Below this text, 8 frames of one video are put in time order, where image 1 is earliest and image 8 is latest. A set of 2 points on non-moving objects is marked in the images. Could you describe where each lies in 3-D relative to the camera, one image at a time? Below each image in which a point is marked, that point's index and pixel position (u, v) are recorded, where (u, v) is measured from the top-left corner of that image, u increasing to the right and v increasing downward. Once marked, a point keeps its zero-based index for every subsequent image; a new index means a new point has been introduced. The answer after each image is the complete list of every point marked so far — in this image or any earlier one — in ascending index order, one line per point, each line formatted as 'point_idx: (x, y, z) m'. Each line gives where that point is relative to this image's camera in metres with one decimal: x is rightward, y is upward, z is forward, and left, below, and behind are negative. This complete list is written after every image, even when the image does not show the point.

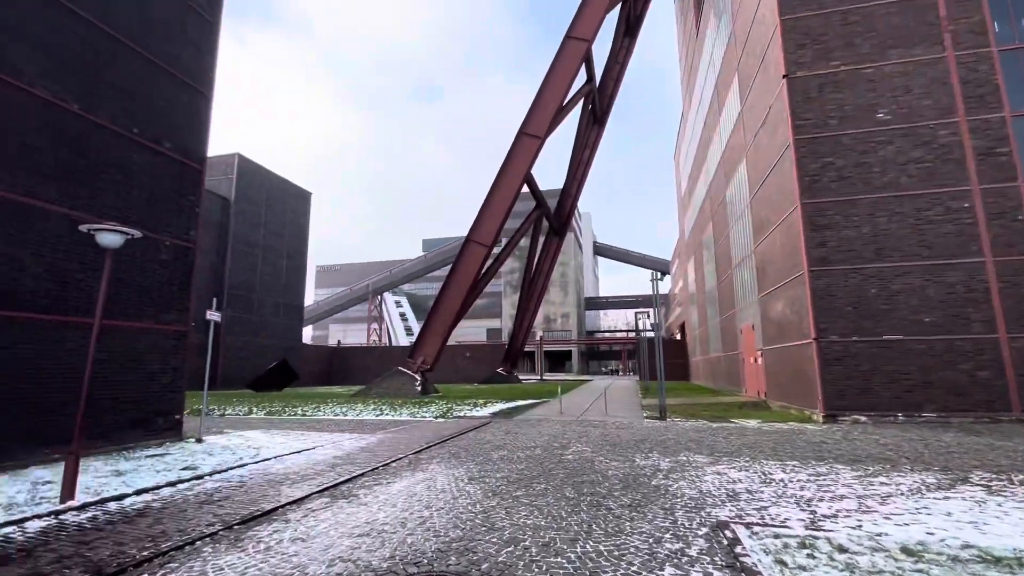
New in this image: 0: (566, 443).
0: (+1.1, -3.3, +10.3) m
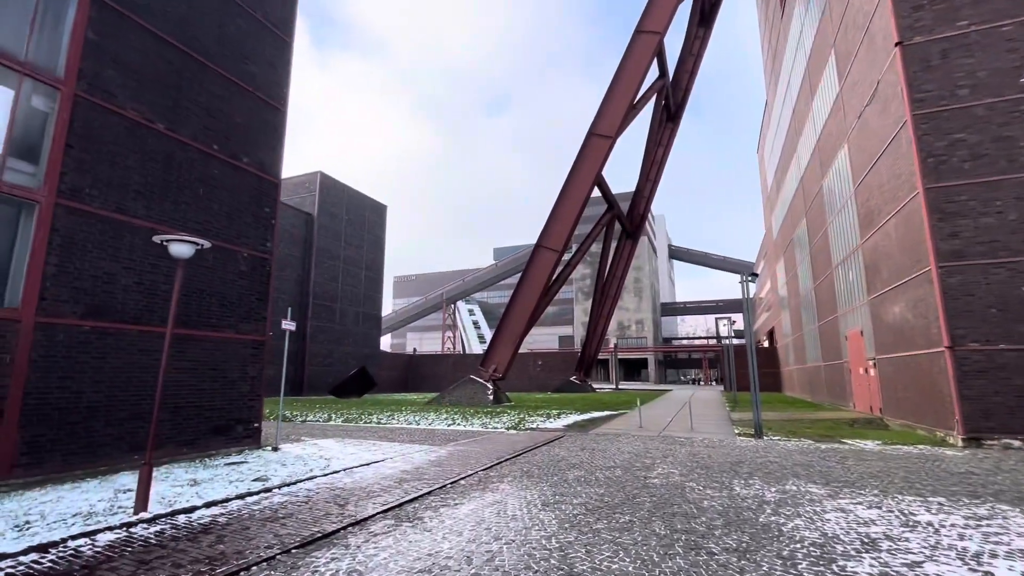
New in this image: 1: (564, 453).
0: (+2.6, -3.4, +9.3) m
1: (+1.1, -3.6, +10.5) m
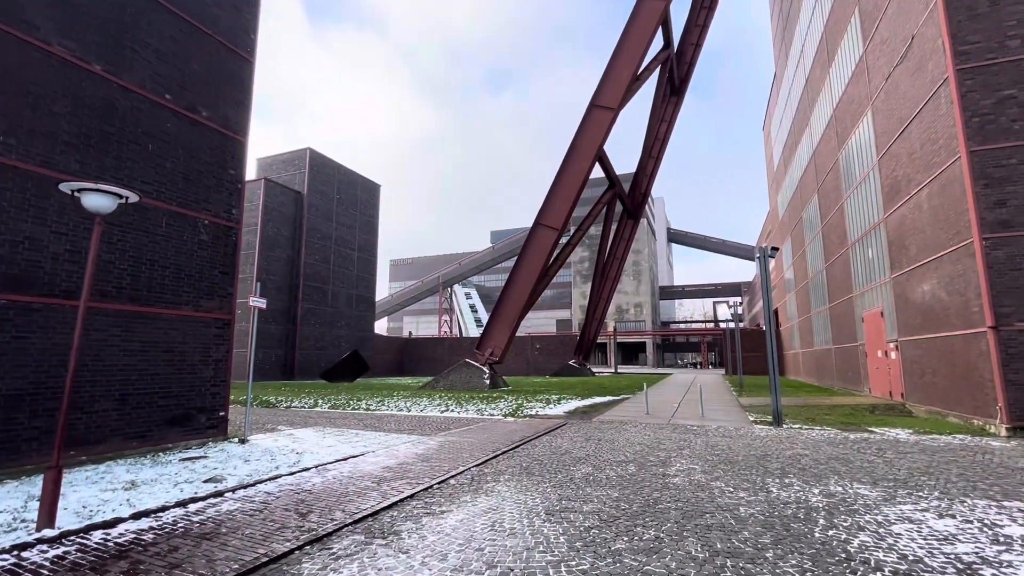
0: (+2.6, -2.9, +8.2) m
1: (+1.1, -3.1, +9.4) m
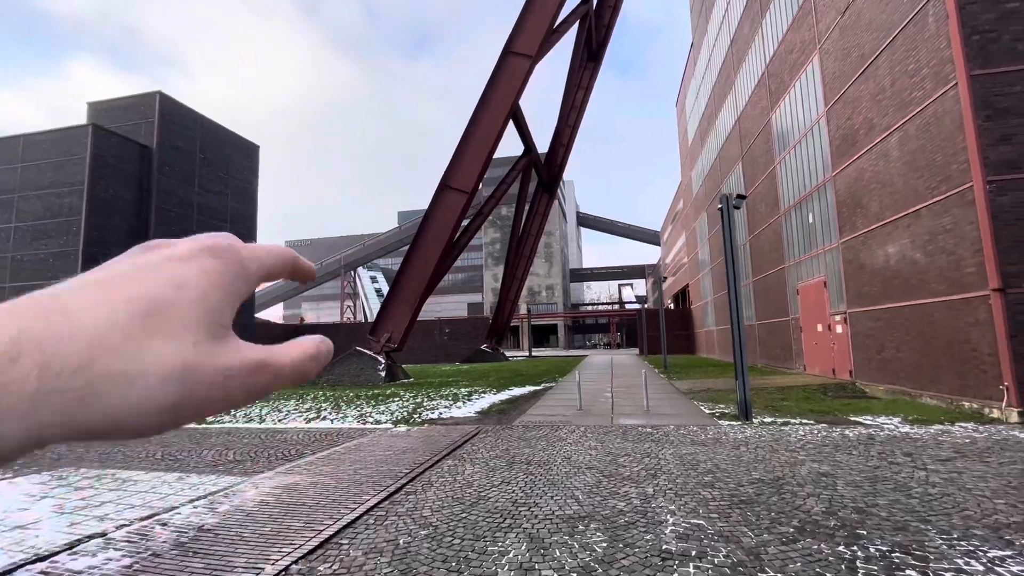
0: (+1.3, -2.2, +5.0) m
1: (-0.4, -2.4, +6.0) m
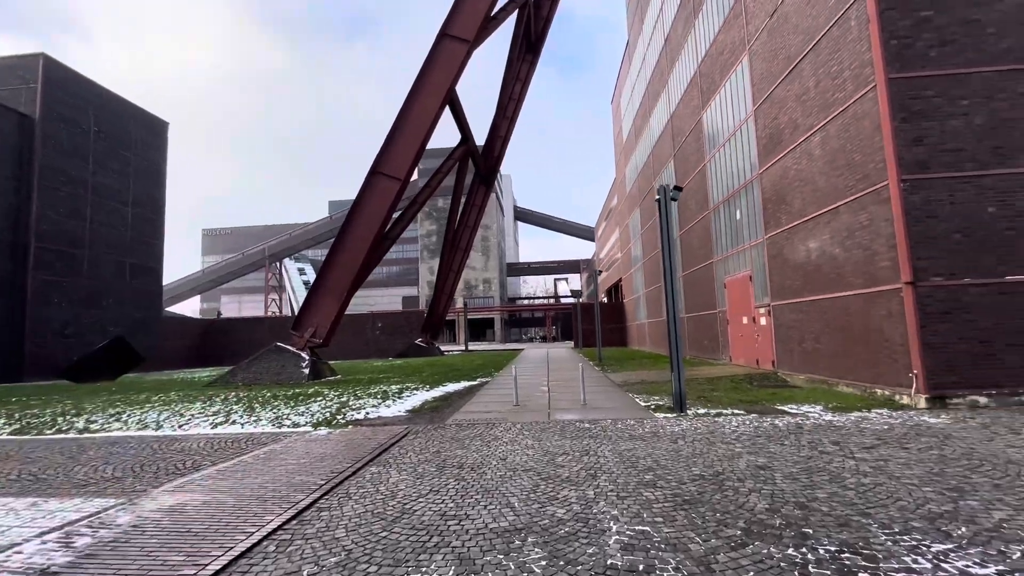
0: (+0.6, -2.1, +4.7) m
1: (-1.2, -2.2, +5.4) m
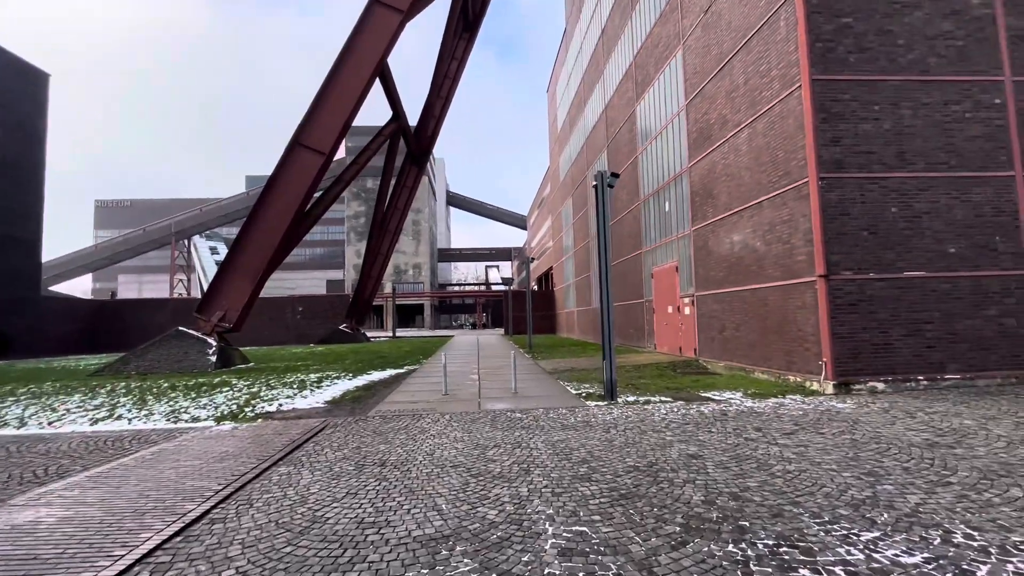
0: (0.0, -1.9, +4.3) m
1: (-1.9, -2.0, +4.8) m
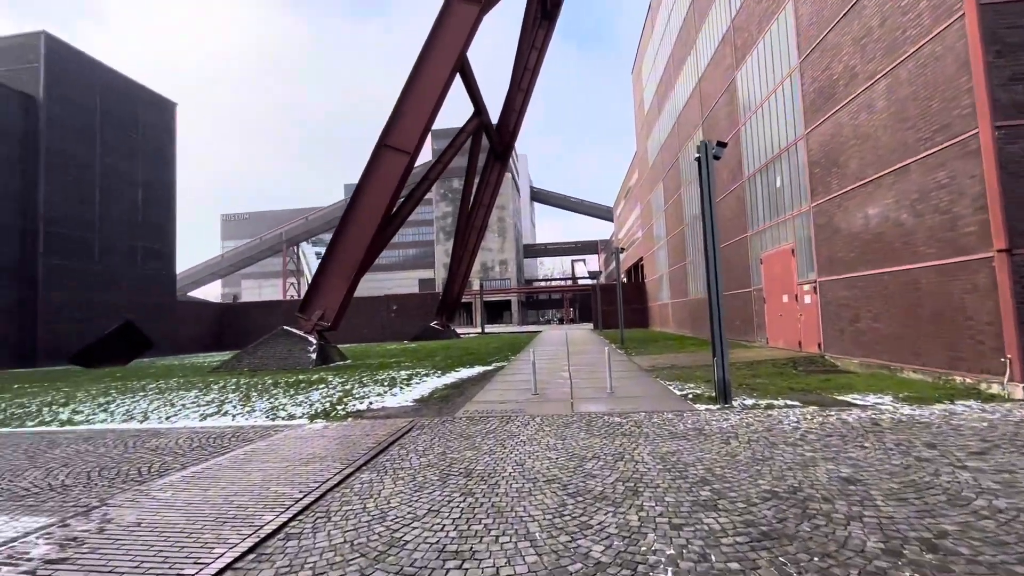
0: (+0.8, -1.8, +3.5) m
1: (-1.0, -2.0, +4.3) m
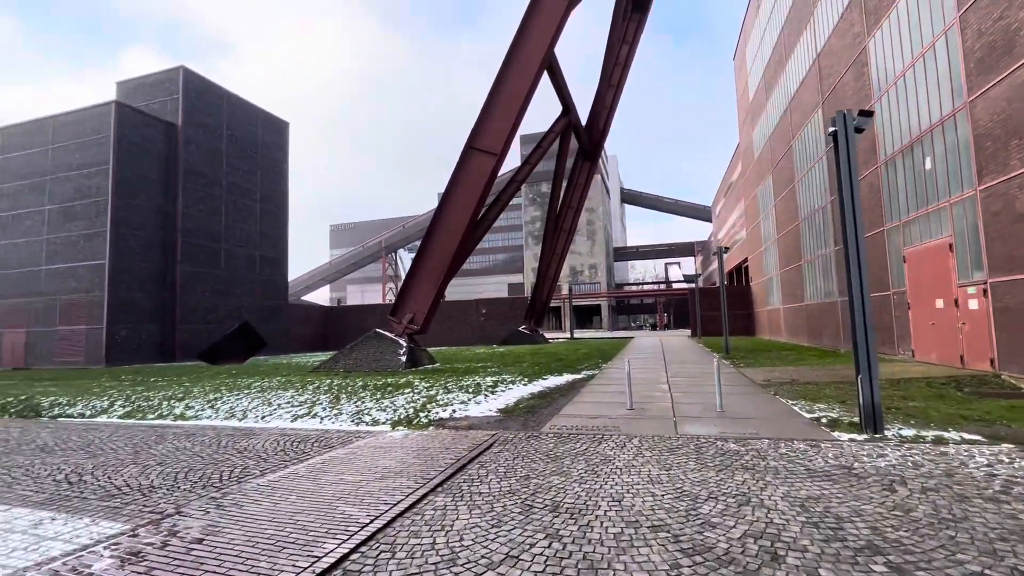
0: (+1.3, -1.8, +2.5) m
1: (-0.3, -1.9, +3.6) m
